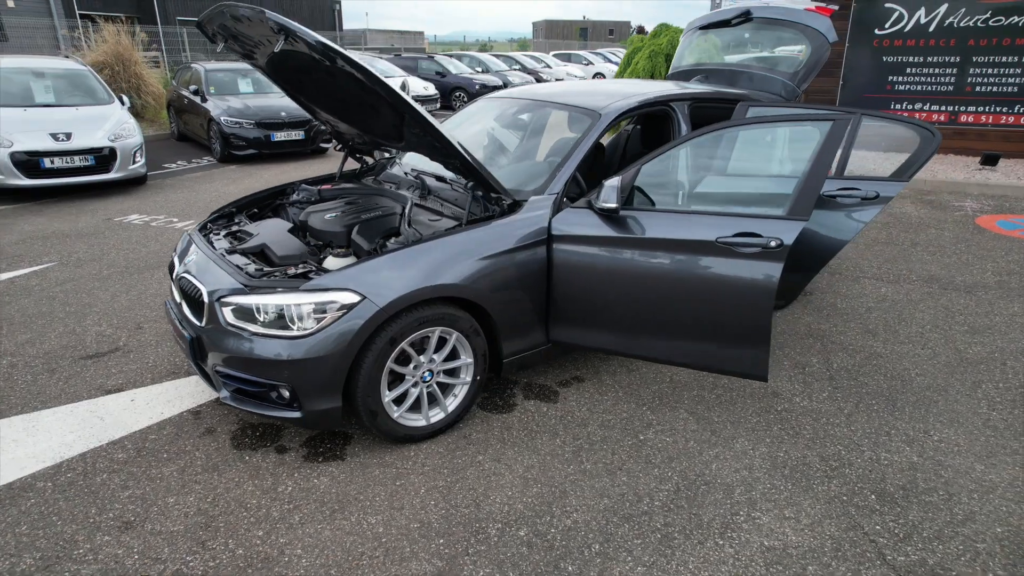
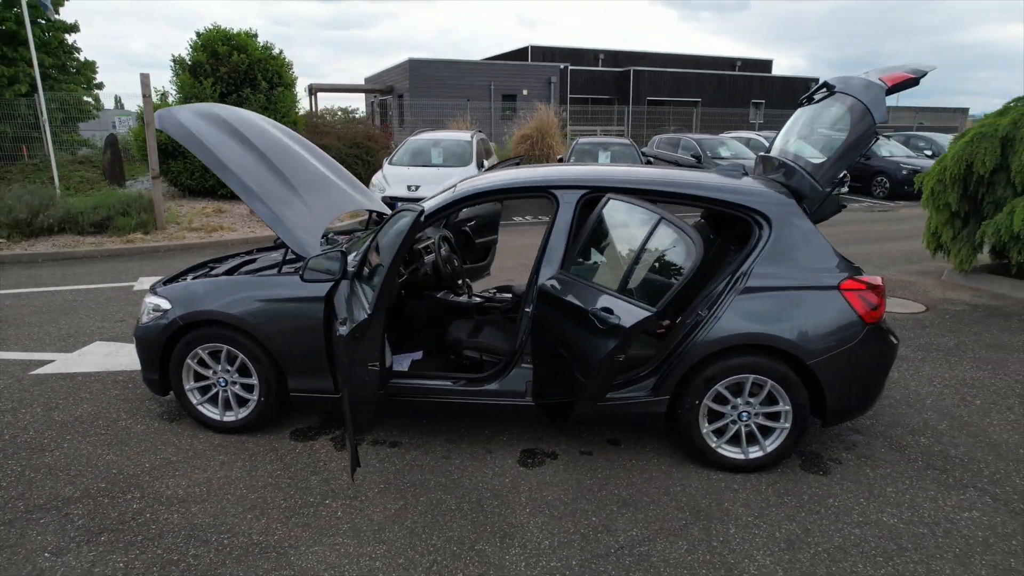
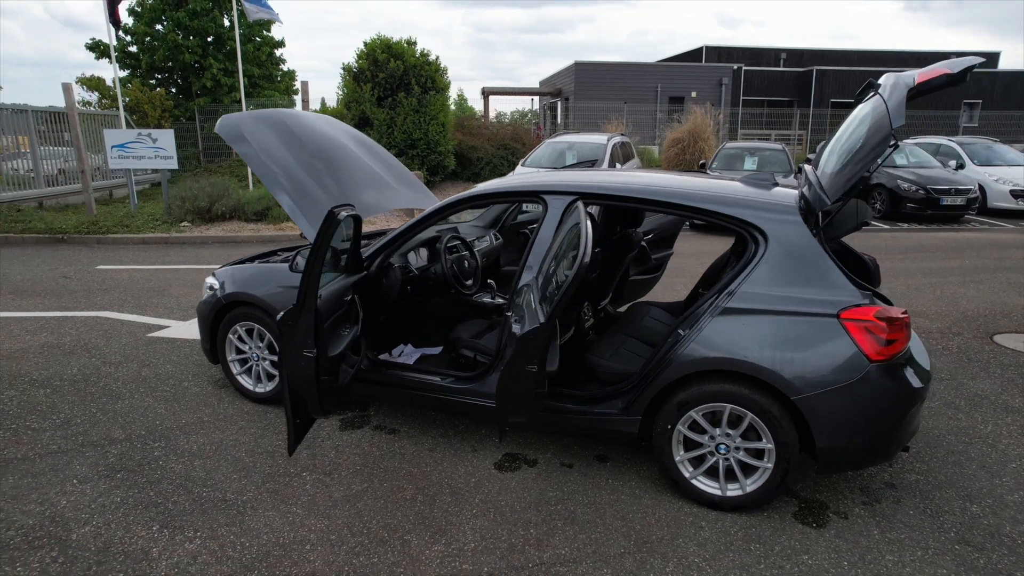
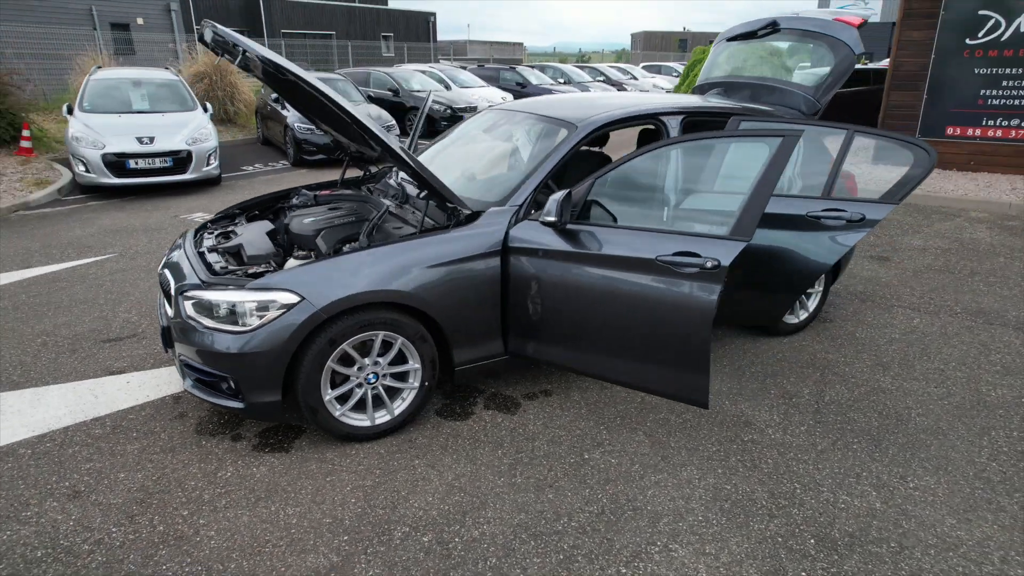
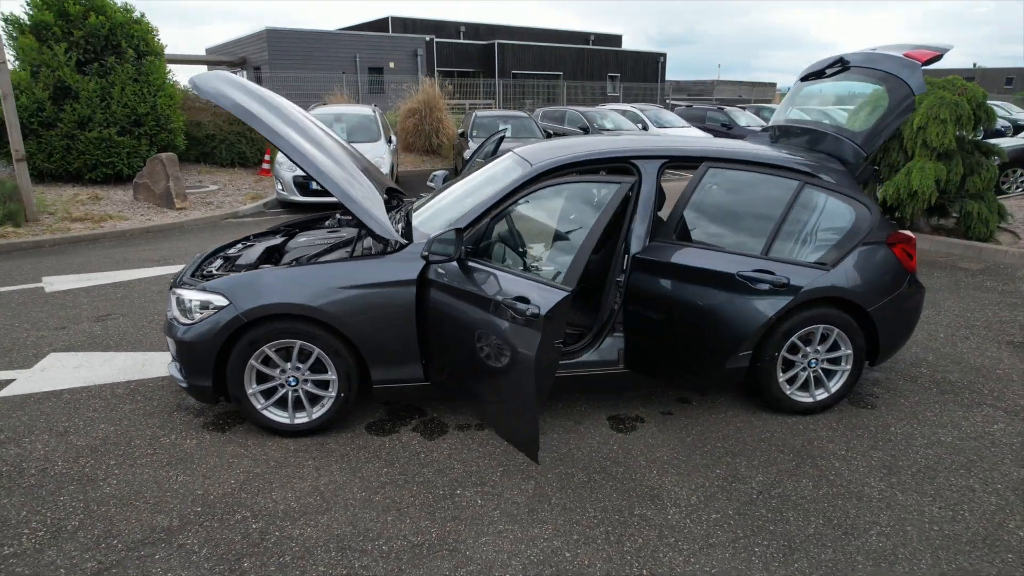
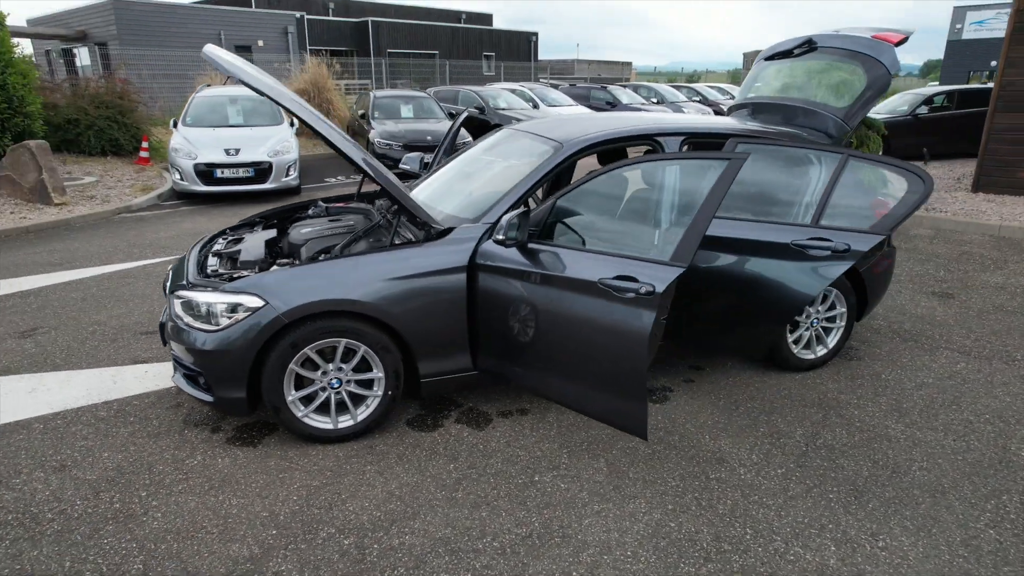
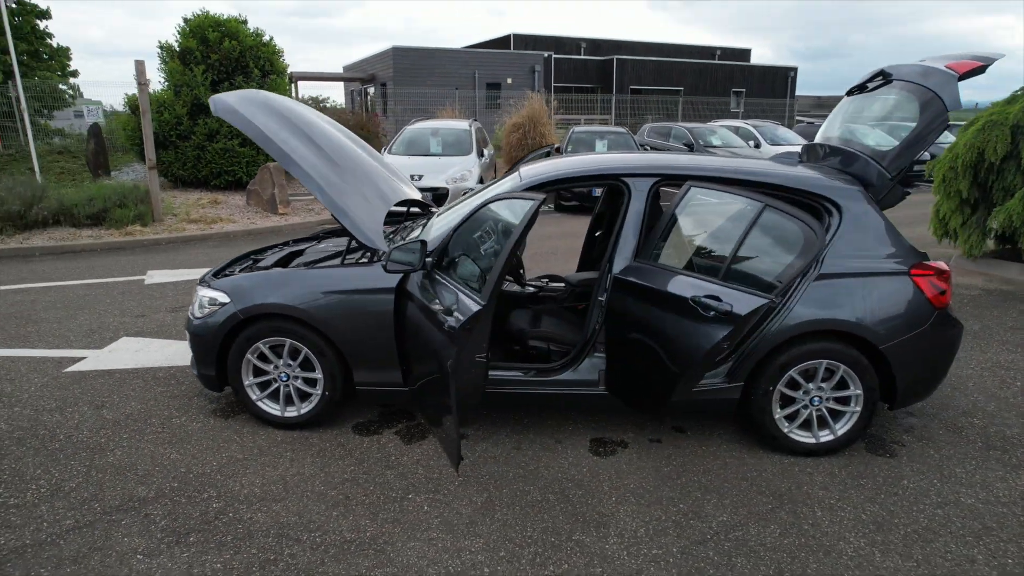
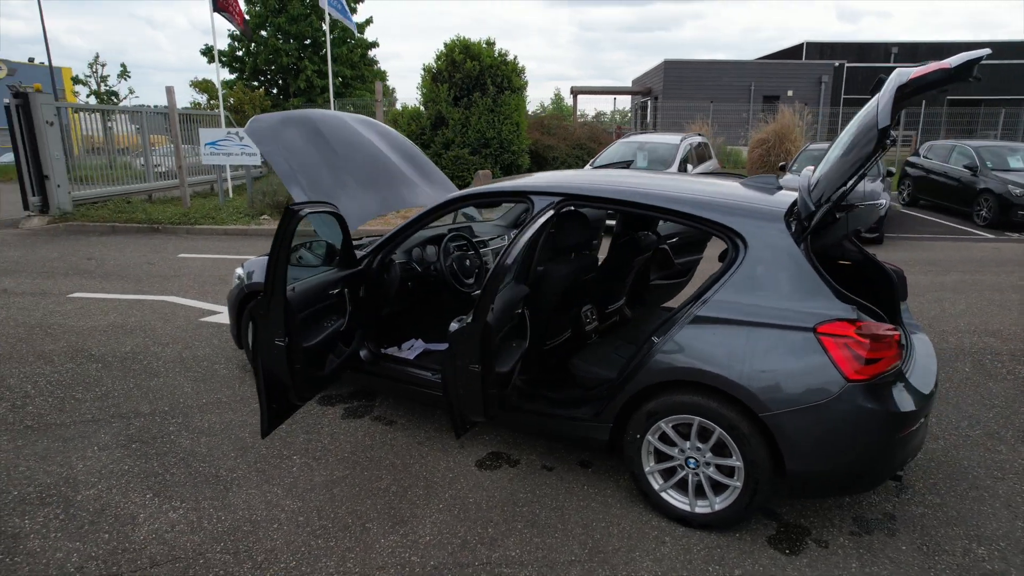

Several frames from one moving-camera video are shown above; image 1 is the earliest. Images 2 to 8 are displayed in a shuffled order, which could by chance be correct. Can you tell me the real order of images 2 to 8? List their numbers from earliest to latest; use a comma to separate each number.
4, 6, 5, 7, 2, 3, 8
